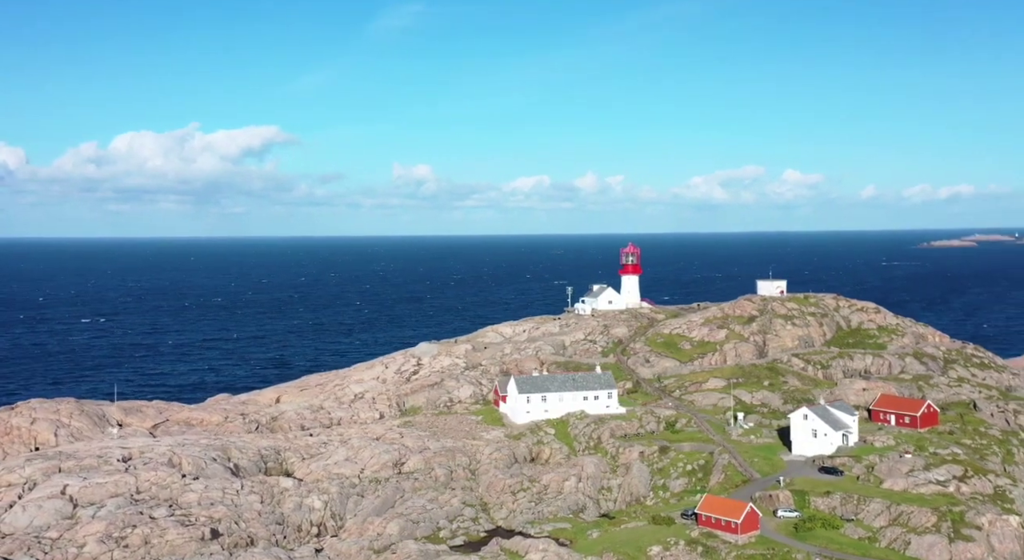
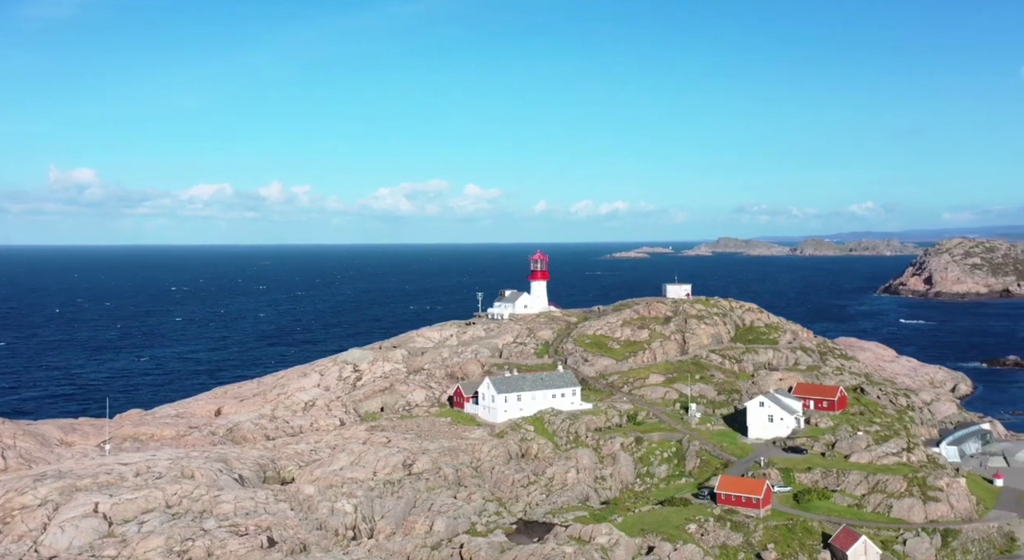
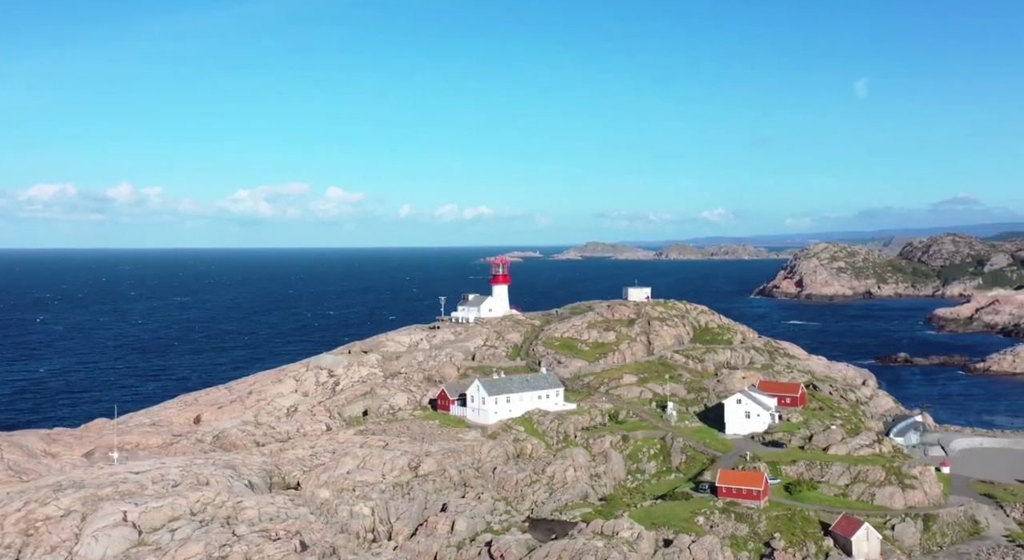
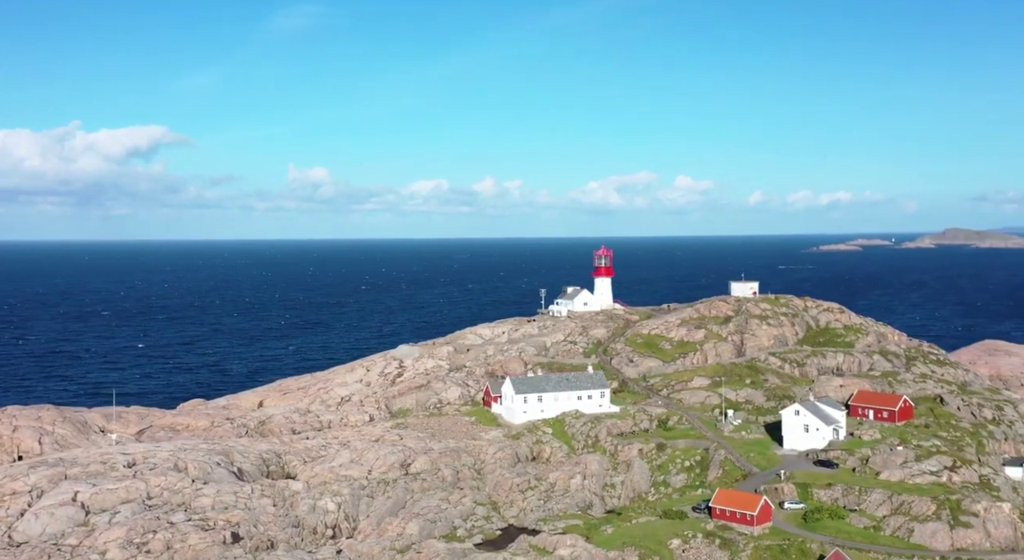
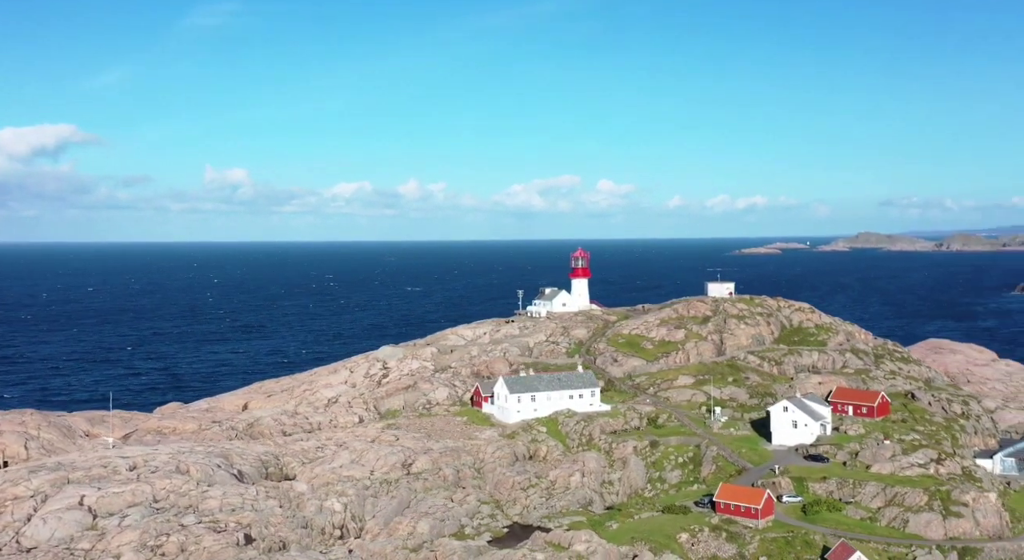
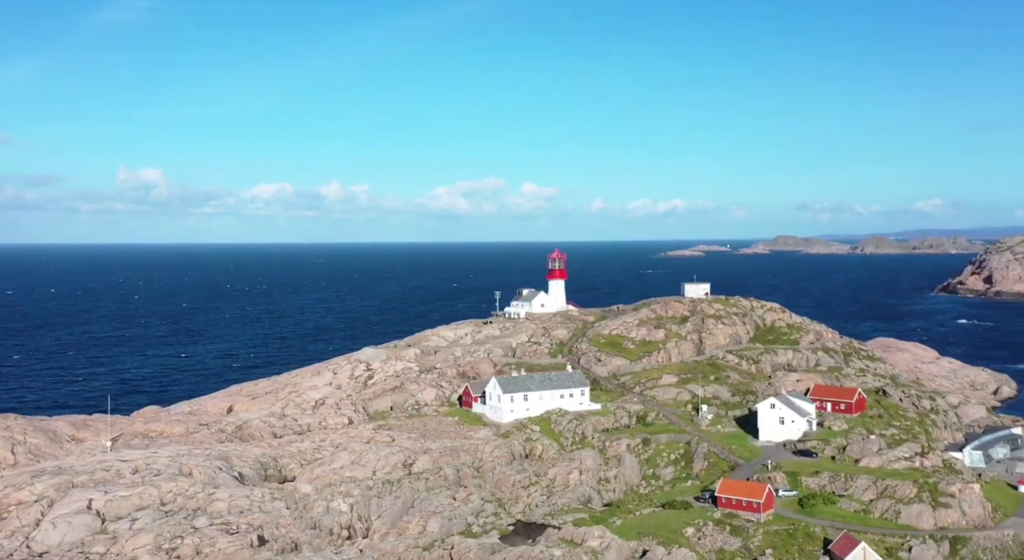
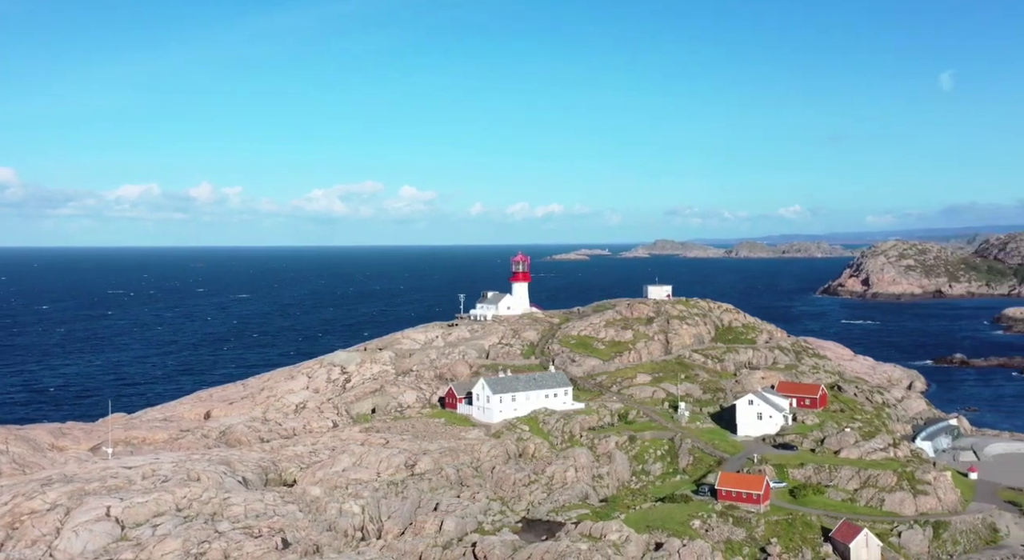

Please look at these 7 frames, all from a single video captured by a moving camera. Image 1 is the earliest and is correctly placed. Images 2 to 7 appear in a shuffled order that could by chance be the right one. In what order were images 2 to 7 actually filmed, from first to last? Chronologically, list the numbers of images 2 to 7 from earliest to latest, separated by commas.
4, 5, 6, 2, 7, 3
